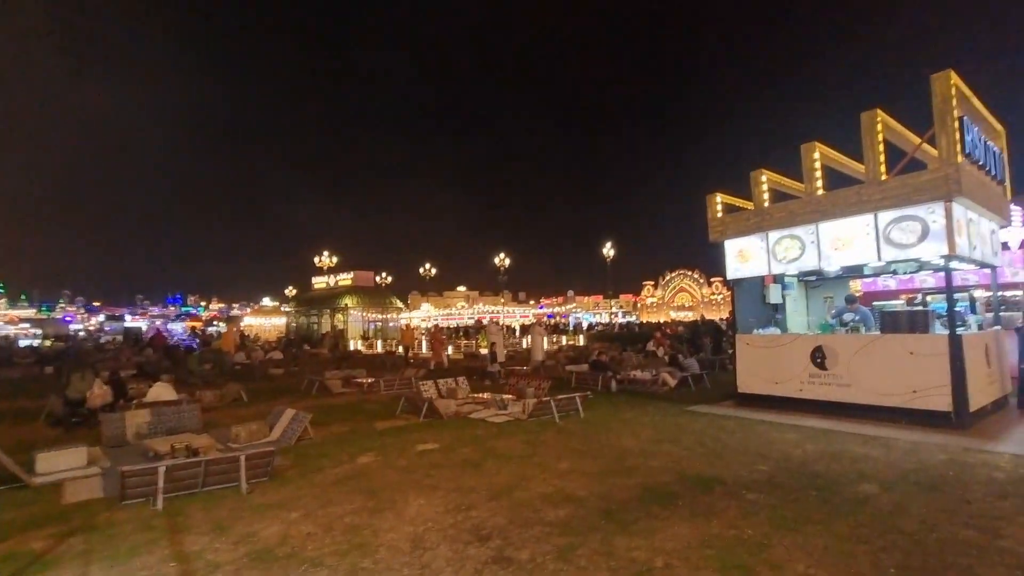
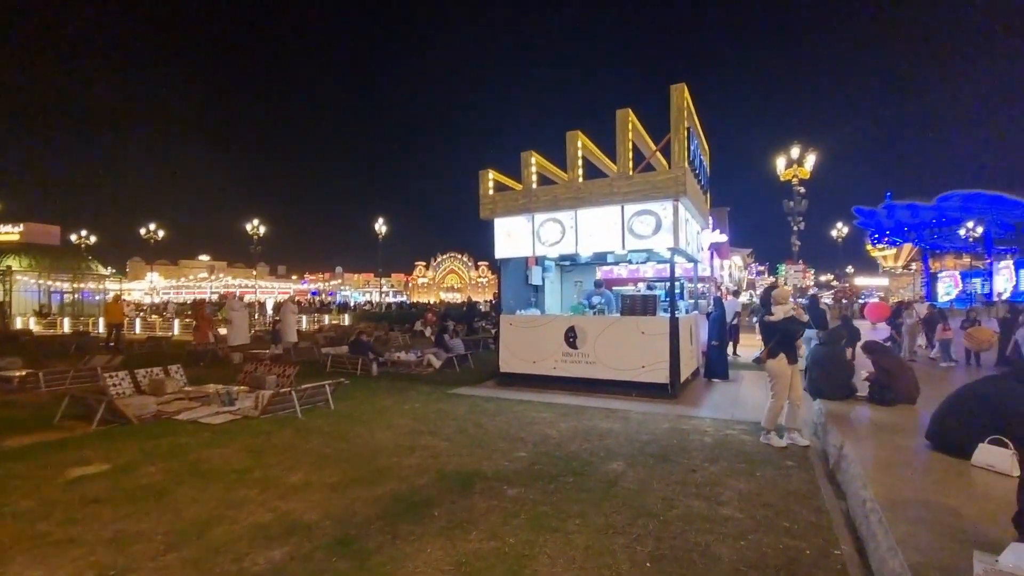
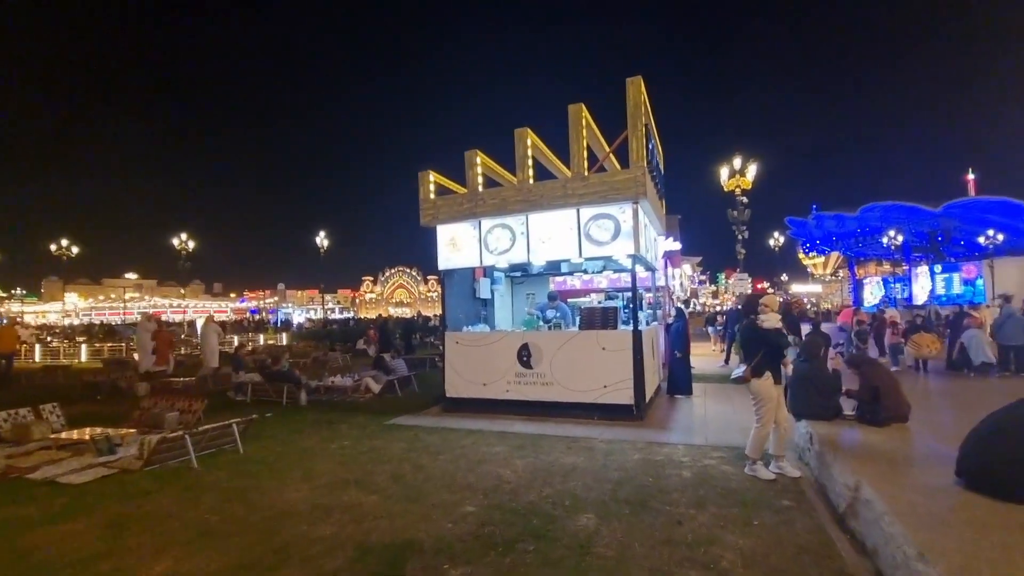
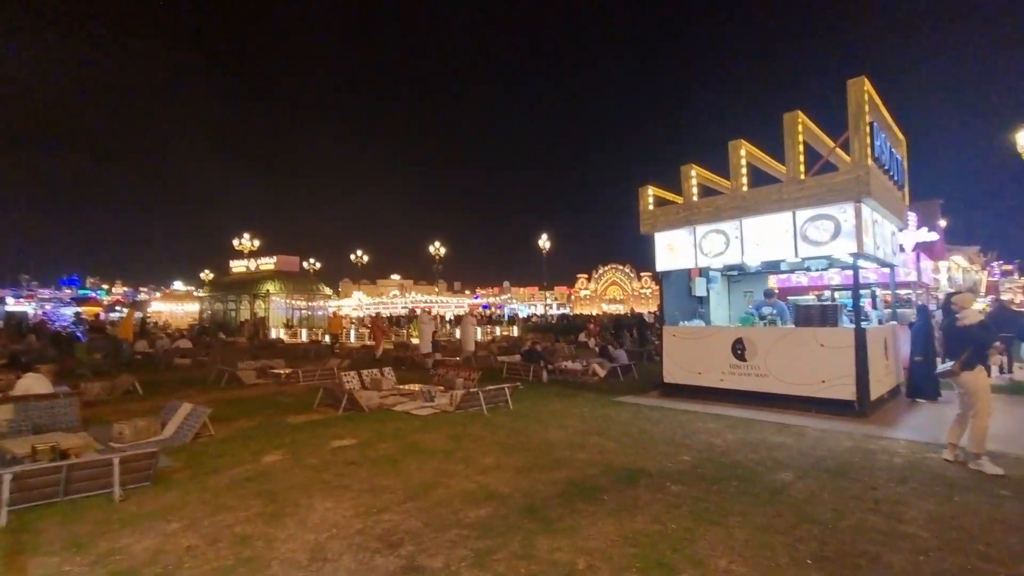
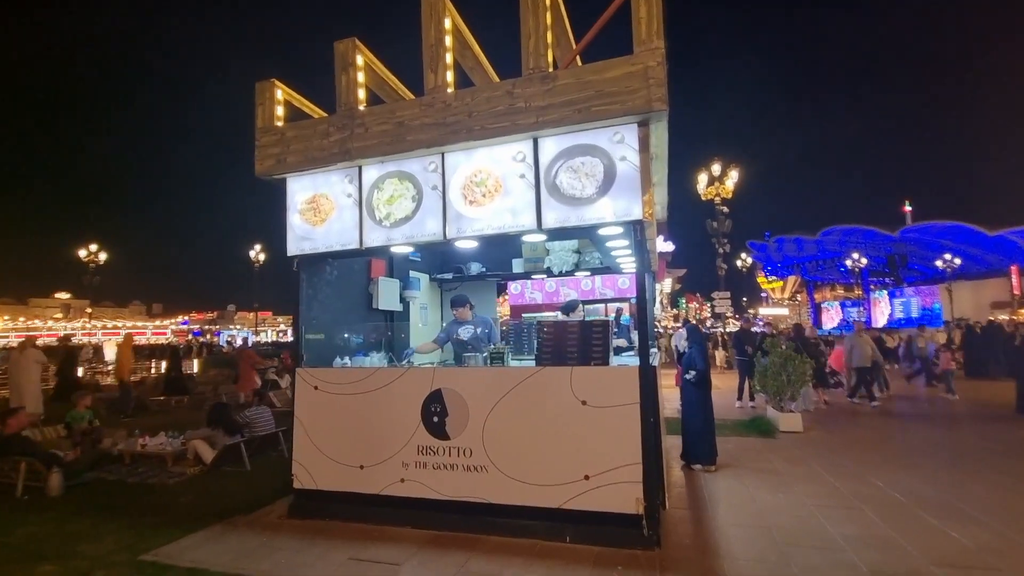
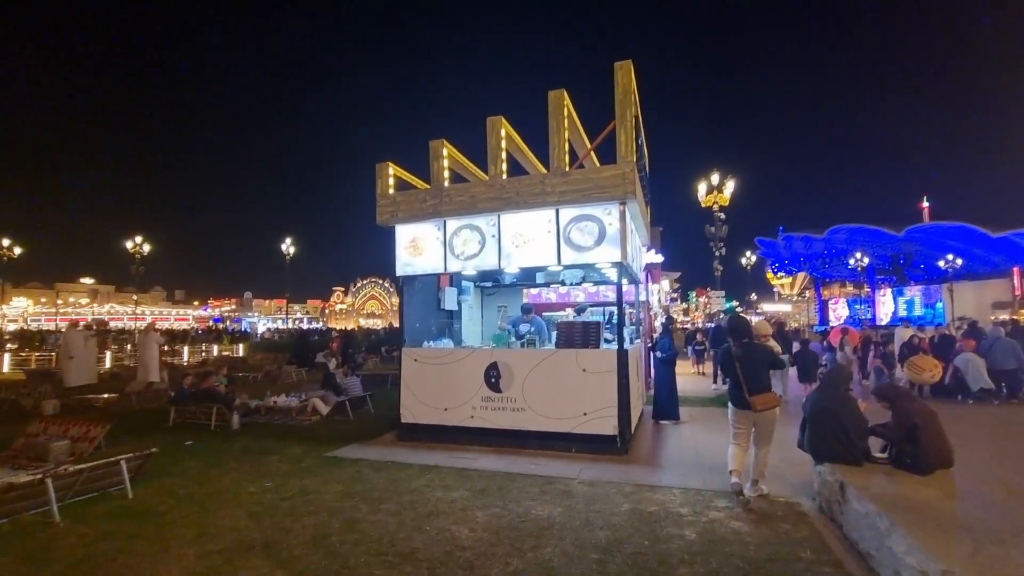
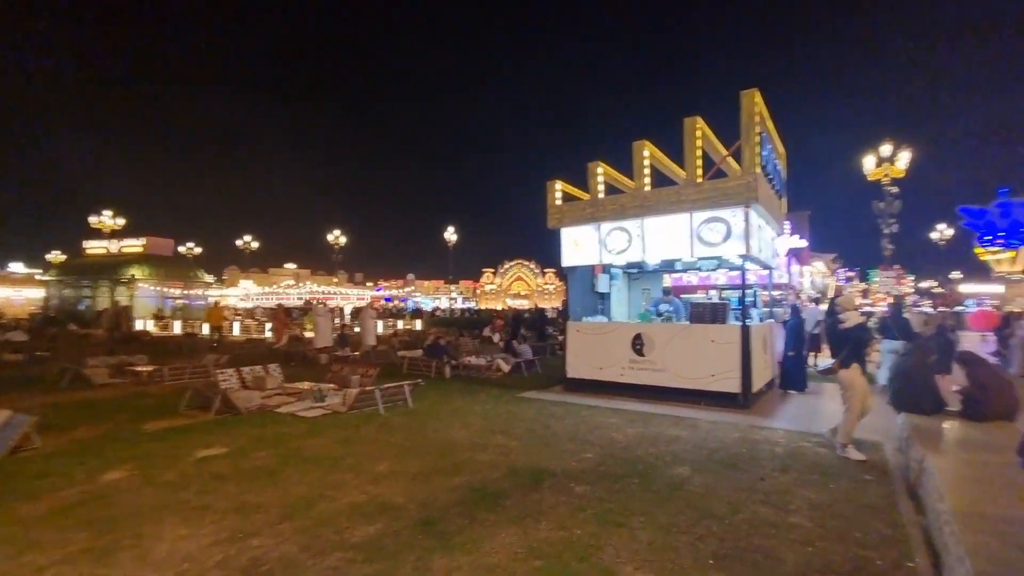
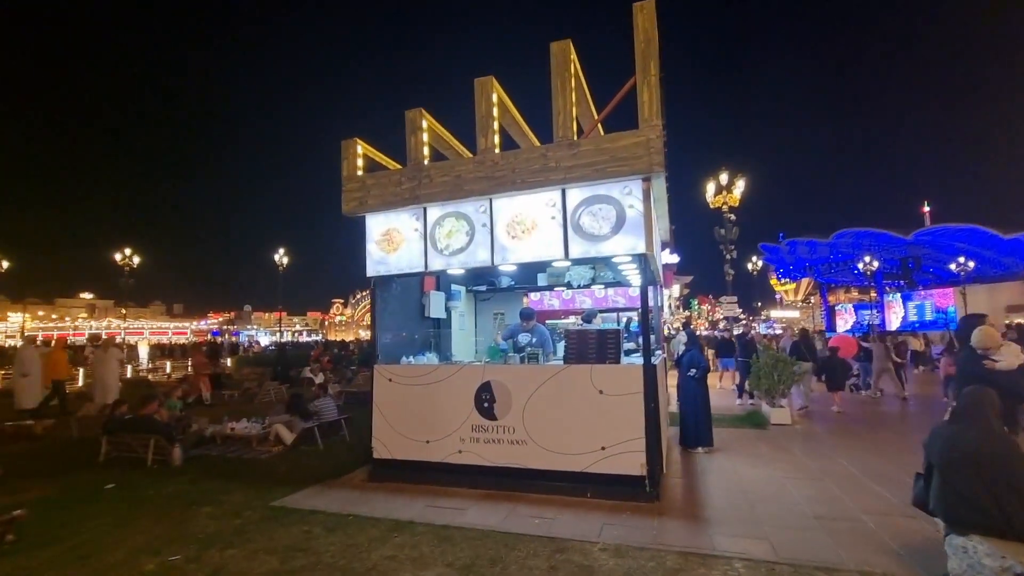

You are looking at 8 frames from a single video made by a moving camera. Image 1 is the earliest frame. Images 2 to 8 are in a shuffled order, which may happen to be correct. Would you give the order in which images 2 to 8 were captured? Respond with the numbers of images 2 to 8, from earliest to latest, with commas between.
4, 7, 2, 3, 6, 8, 5
